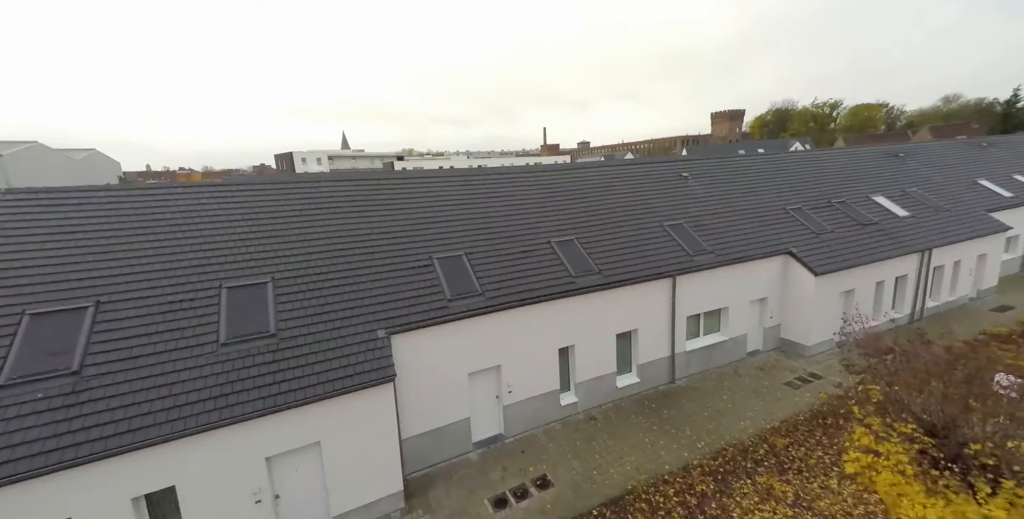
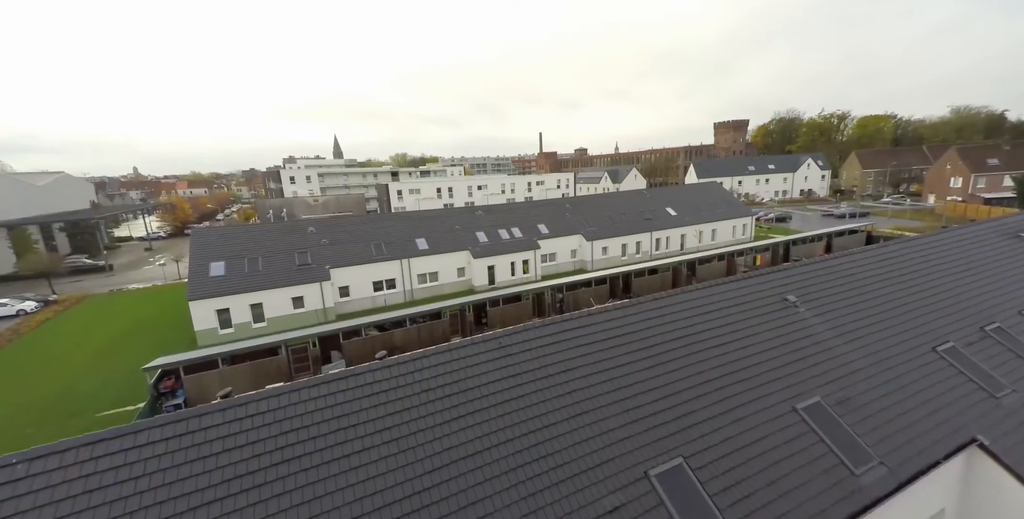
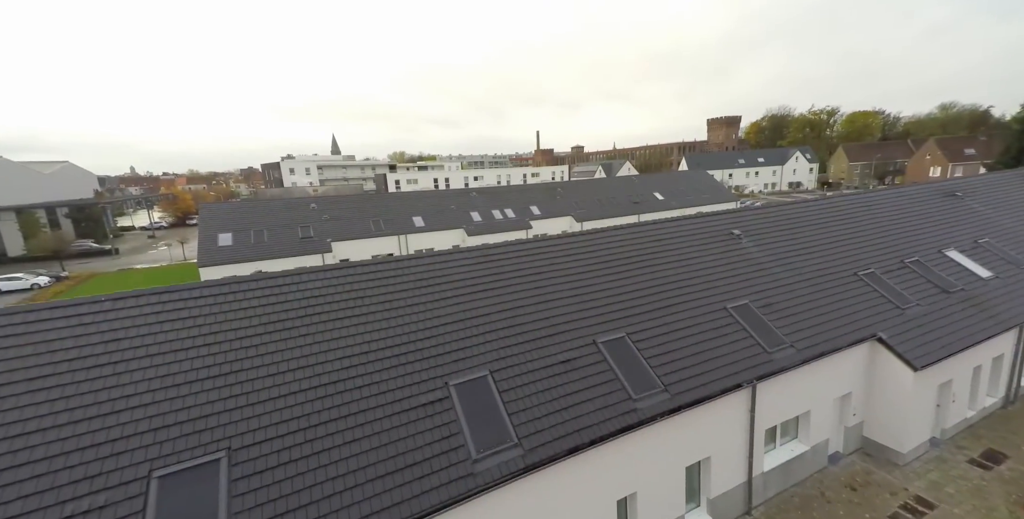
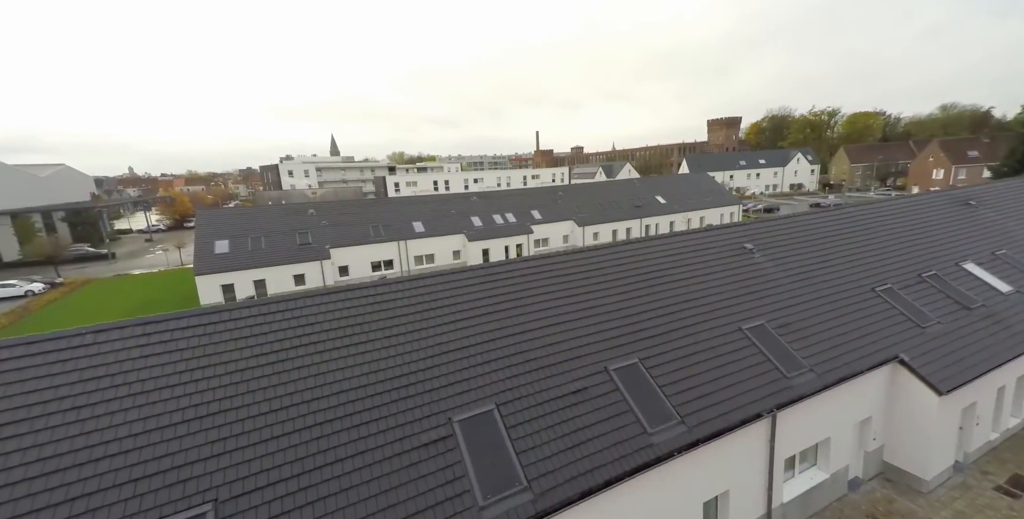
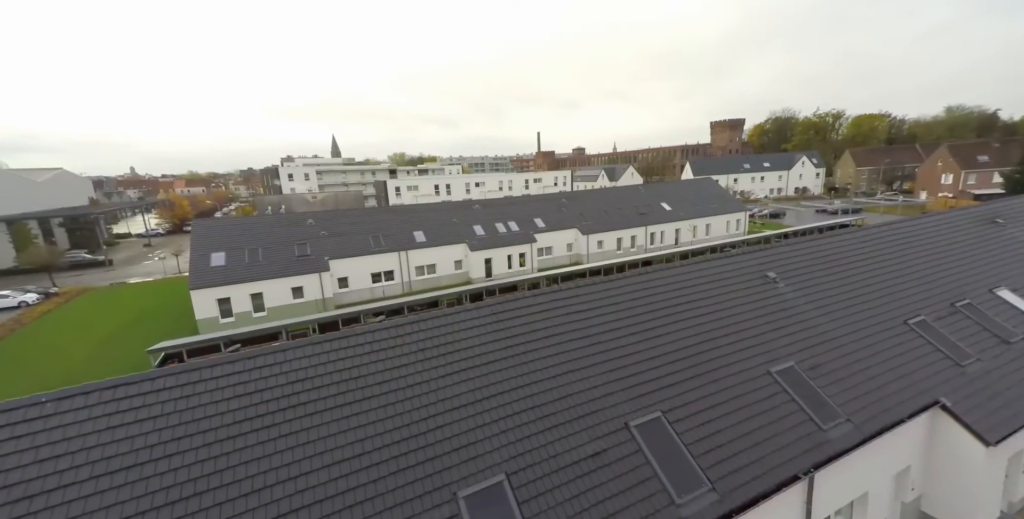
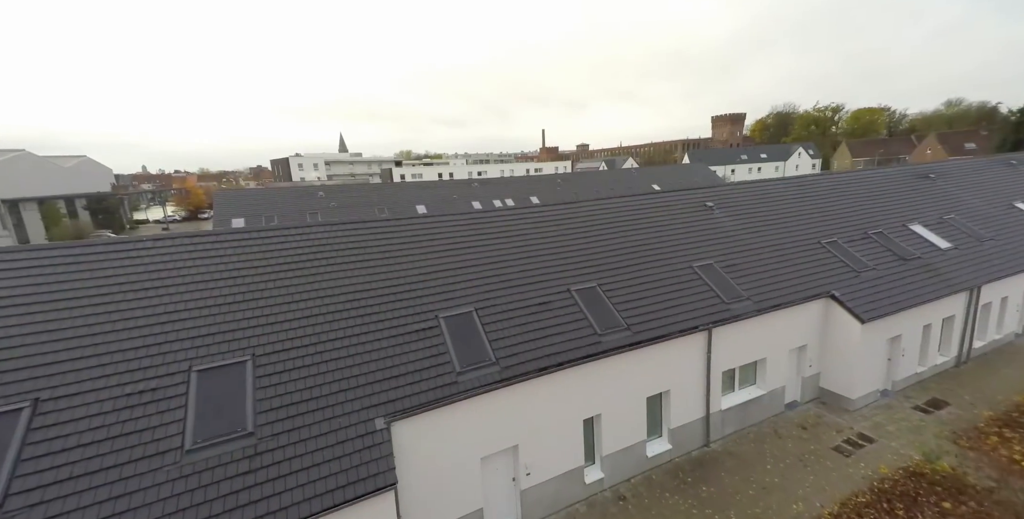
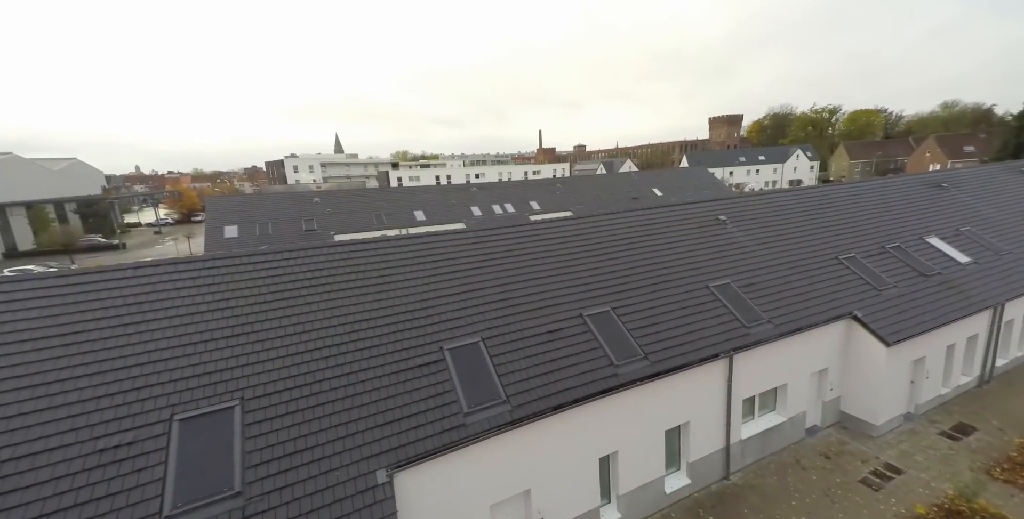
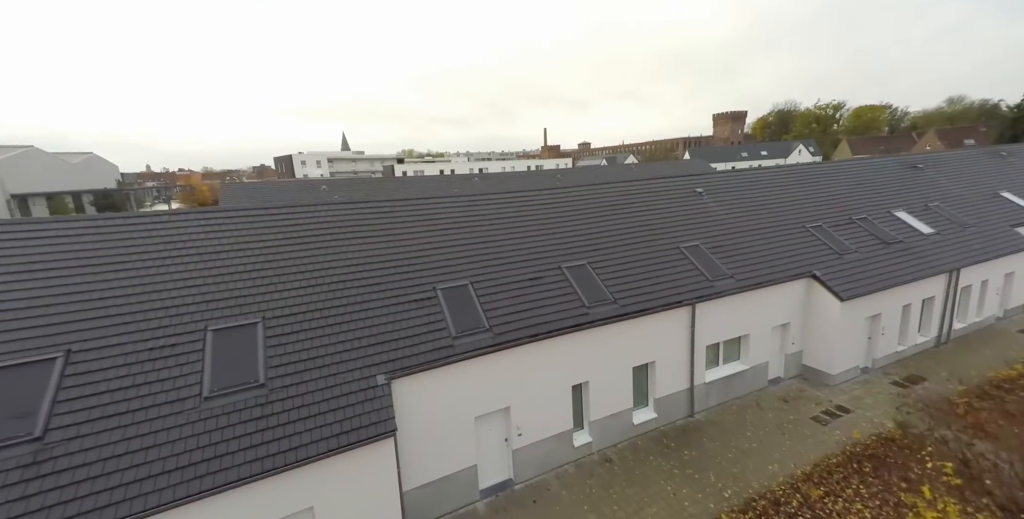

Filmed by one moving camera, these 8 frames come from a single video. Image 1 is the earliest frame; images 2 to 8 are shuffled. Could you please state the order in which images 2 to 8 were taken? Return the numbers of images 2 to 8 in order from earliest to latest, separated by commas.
8, 6, 7, 3, 4, 5, 2
